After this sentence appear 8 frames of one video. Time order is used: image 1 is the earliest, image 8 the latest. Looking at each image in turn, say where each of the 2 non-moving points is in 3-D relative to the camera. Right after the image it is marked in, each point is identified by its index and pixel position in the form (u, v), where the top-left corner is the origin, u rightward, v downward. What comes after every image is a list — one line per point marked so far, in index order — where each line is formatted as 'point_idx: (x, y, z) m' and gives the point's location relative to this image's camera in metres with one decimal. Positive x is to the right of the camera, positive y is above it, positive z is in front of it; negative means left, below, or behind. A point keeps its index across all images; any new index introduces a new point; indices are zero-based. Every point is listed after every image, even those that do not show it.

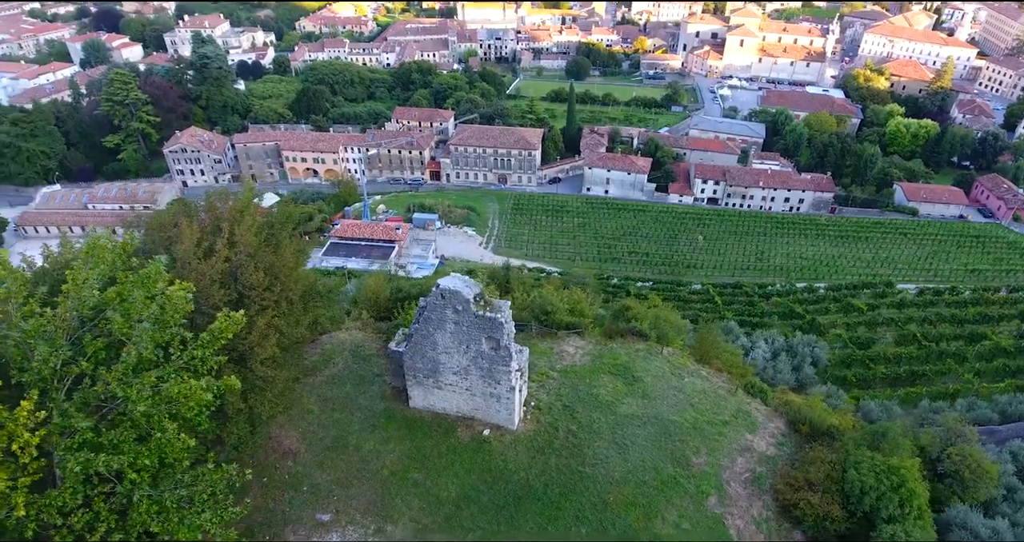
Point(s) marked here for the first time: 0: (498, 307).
0: (-0.2, -0.5, +7.7) m
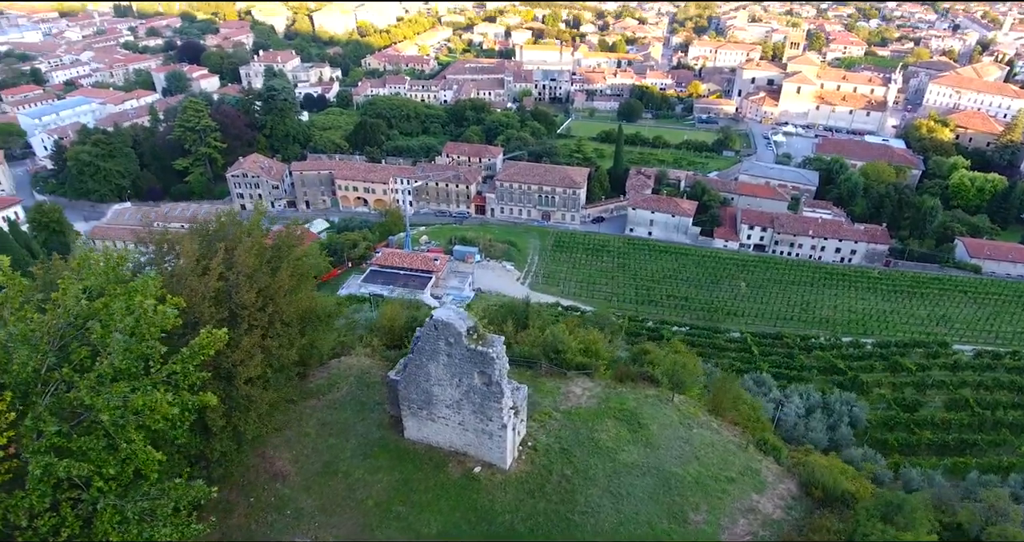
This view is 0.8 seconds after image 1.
0: (-0.3, -0.9, +7.6) m
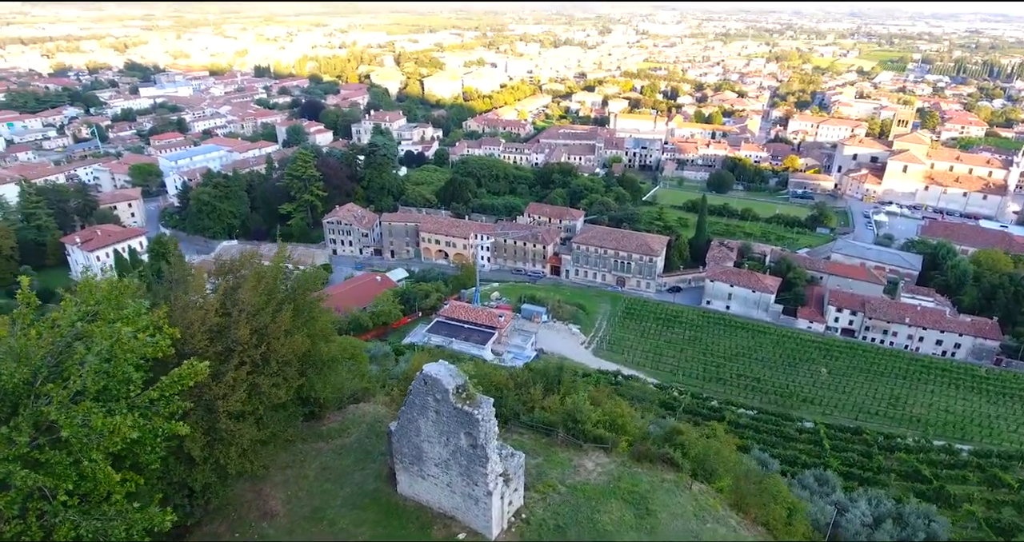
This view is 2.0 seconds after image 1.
0: (-0.4, -1.6, +7.4) m
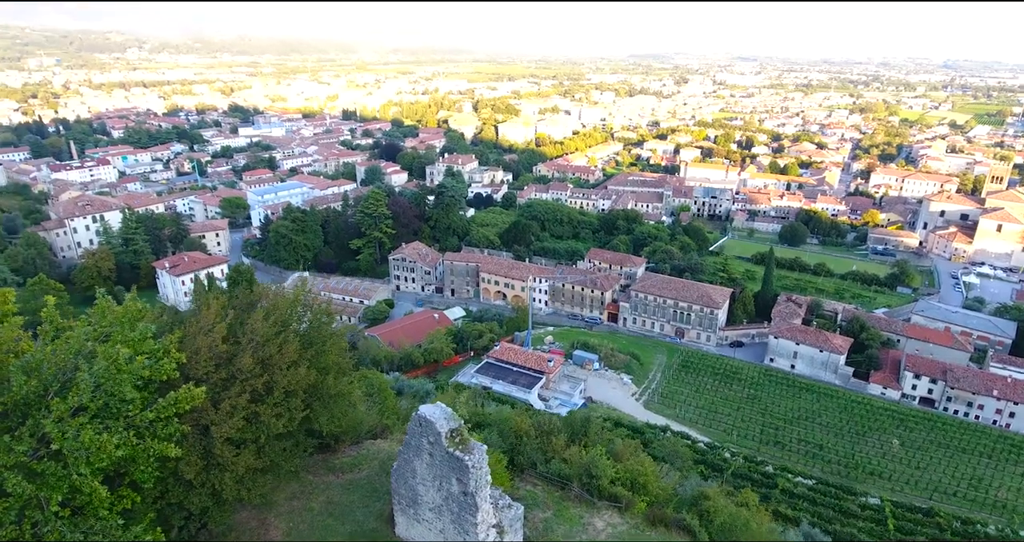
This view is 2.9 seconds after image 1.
0: (-0.5, -2.1, +7.2) m
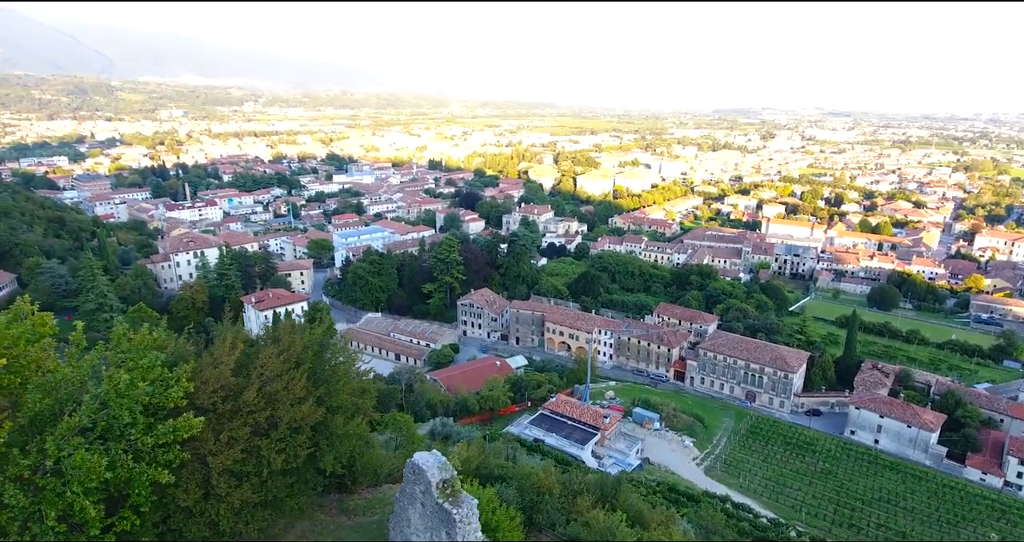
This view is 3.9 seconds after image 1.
0: (-0.6, -2.7, +7.0) m
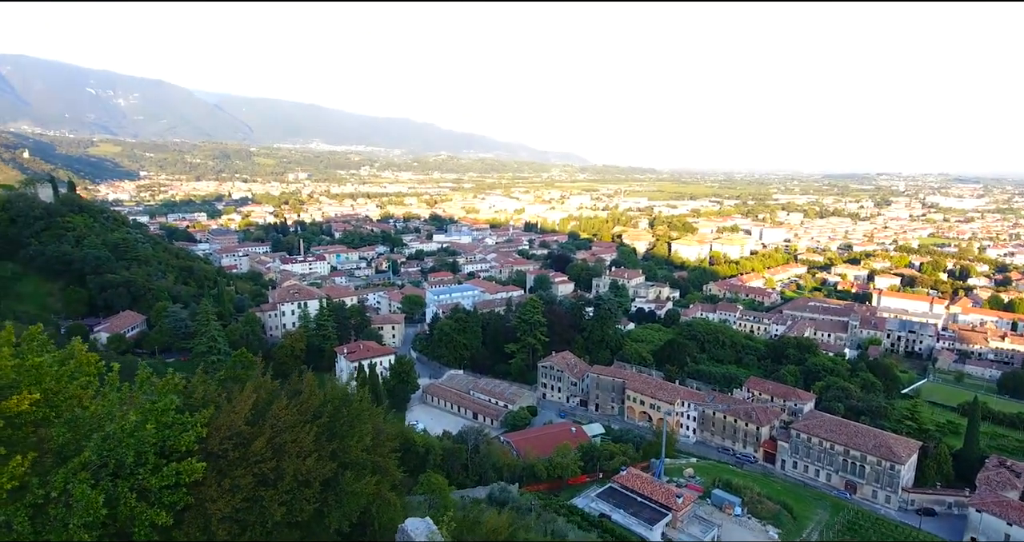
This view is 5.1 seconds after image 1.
0: (-0.7, -3.4, +6.7) m
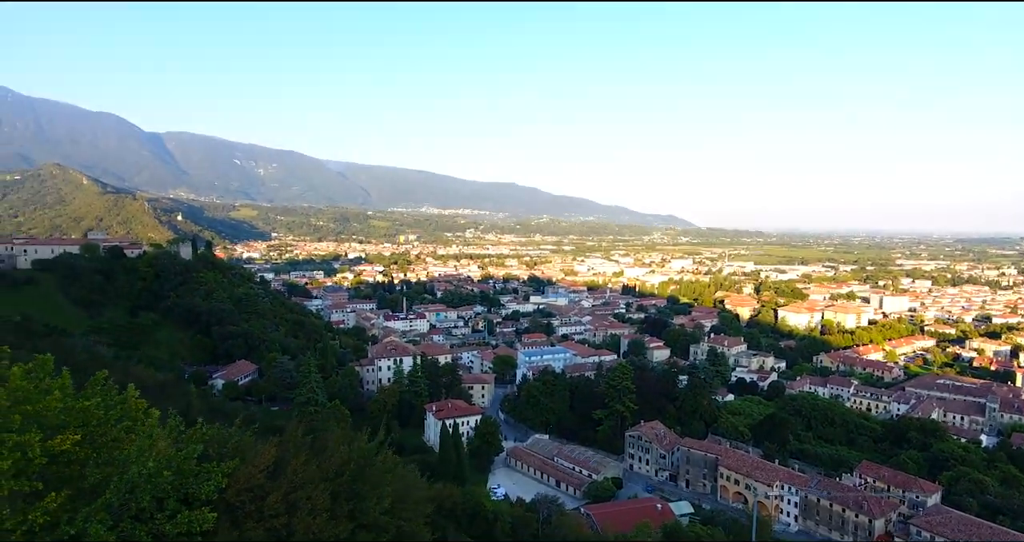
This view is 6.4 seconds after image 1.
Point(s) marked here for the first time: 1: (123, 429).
0: (-0.8, -4.0, +6.3) m
1: (-6.2, -2.5, +9.5) m
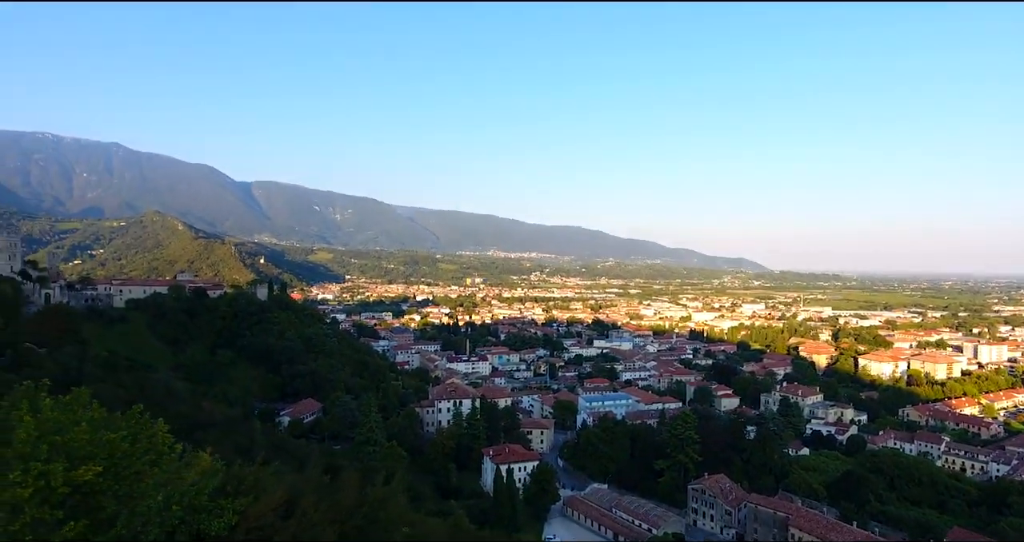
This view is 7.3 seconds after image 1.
0: (-0.9, -4.4, +6.0) m
1: (-5.9, -3.1, +9.9) m
